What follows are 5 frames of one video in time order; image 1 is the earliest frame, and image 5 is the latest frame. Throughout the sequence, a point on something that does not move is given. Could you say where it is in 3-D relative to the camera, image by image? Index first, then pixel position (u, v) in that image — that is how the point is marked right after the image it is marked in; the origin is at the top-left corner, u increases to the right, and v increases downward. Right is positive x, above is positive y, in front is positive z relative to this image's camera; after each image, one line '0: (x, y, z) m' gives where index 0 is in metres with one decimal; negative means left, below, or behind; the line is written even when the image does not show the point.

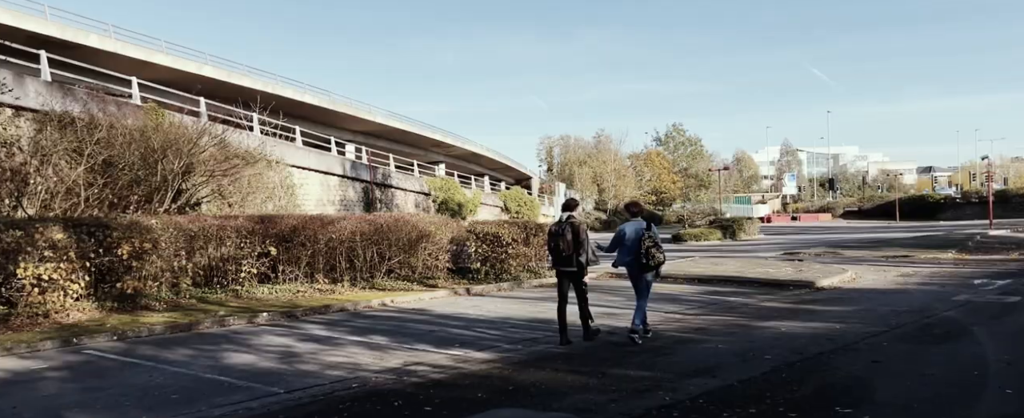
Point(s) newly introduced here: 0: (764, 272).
0: (+6.0, -1.5, +17.5) m
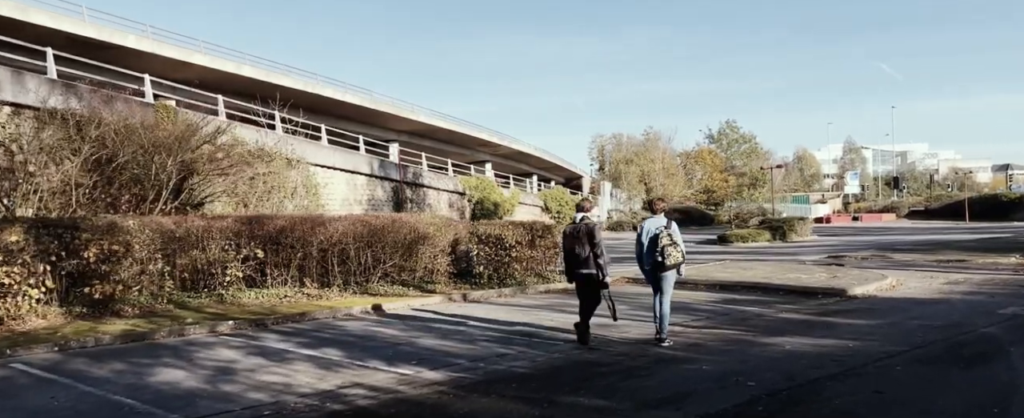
0: (+6.3, -1.5, +16.3) m
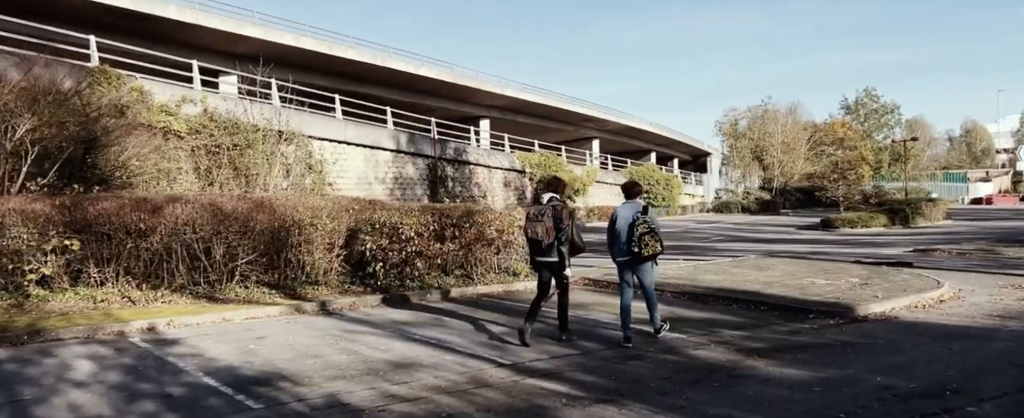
0: (+5.0, -1.3, +12.5) m
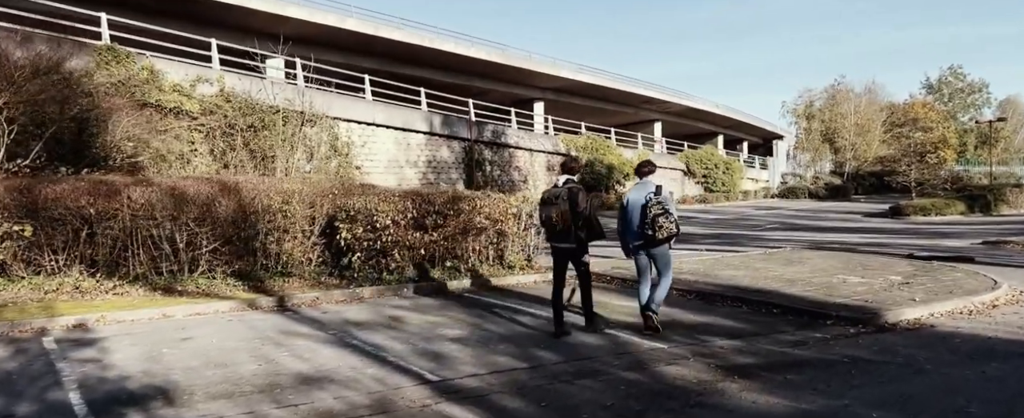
0: (+4.9, -1.1, +11.1) m
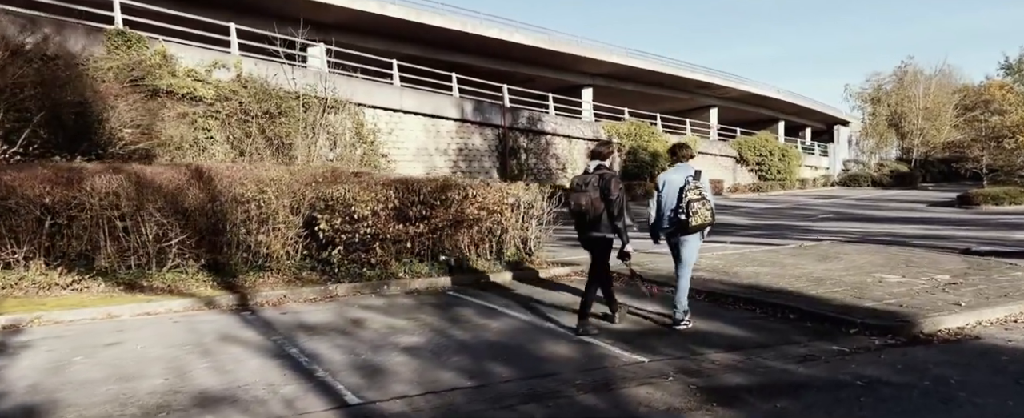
0: (+4.8, -1.0, +9.8) m
